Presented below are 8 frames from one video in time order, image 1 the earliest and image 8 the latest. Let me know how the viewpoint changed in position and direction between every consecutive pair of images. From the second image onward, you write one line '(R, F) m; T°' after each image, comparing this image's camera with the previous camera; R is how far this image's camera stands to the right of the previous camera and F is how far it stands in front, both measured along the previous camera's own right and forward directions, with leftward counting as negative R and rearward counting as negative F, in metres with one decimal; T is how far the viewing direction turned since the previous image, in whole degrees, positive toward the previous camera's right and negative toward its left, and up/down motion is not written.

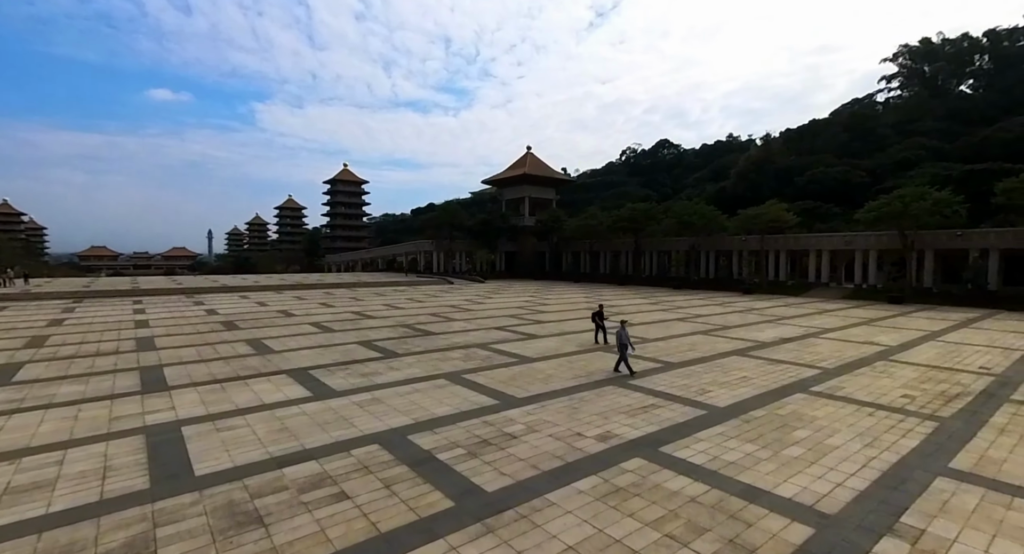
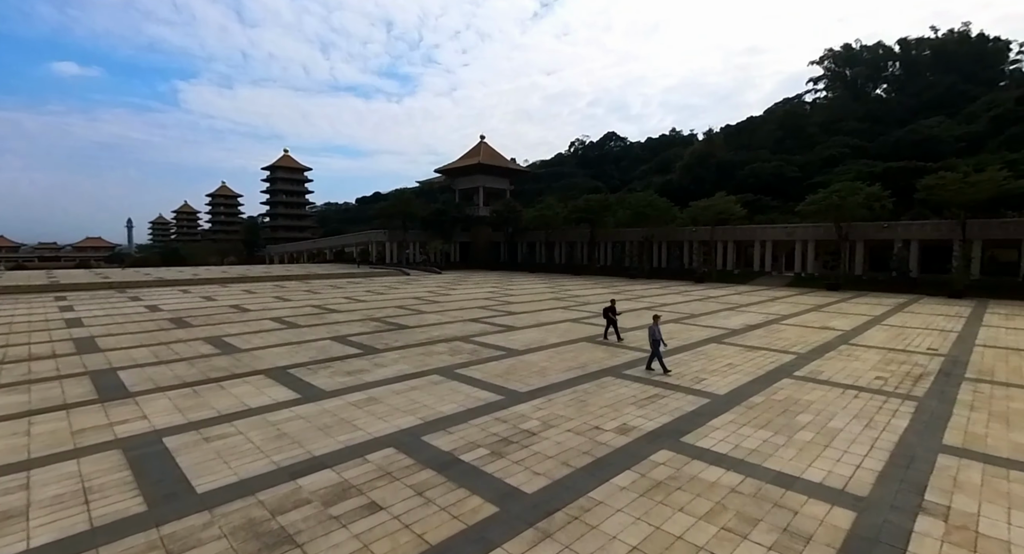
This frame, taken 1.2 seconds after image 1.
(-0.9, +0.3) m; +6°
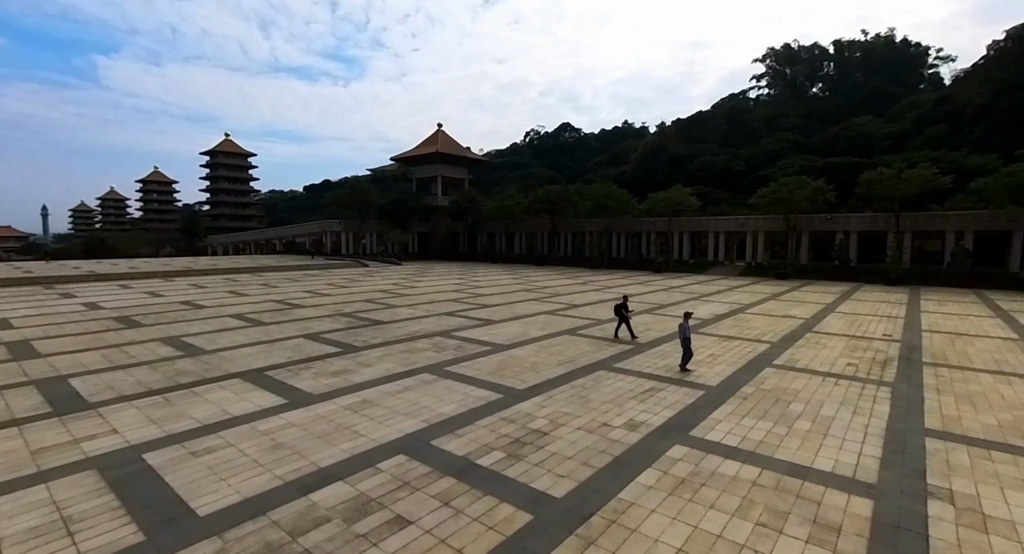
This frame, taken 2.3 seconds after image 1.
(-0.7, +0.2) m; +6°
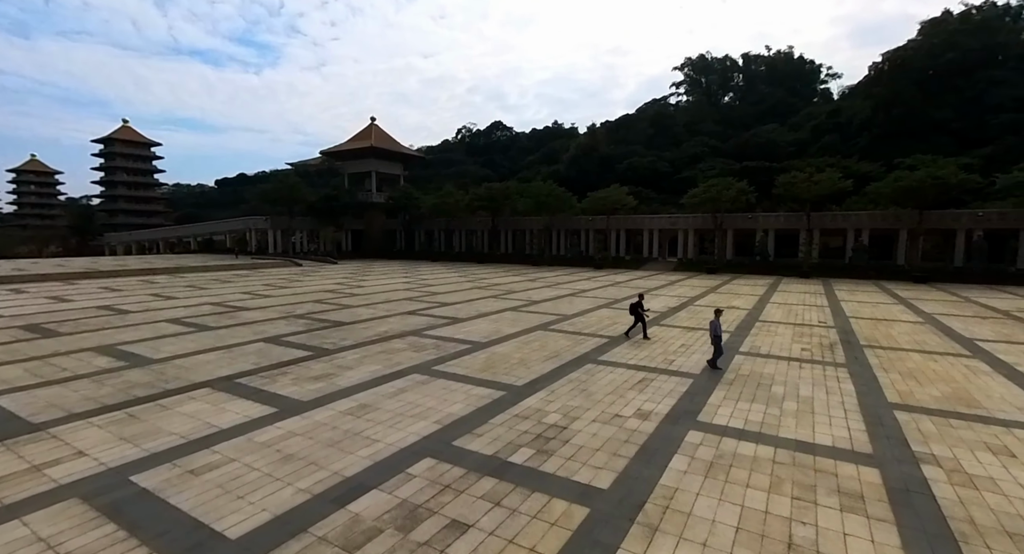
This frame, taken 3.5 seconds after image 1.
(-1.1, +0.1) m; +9°
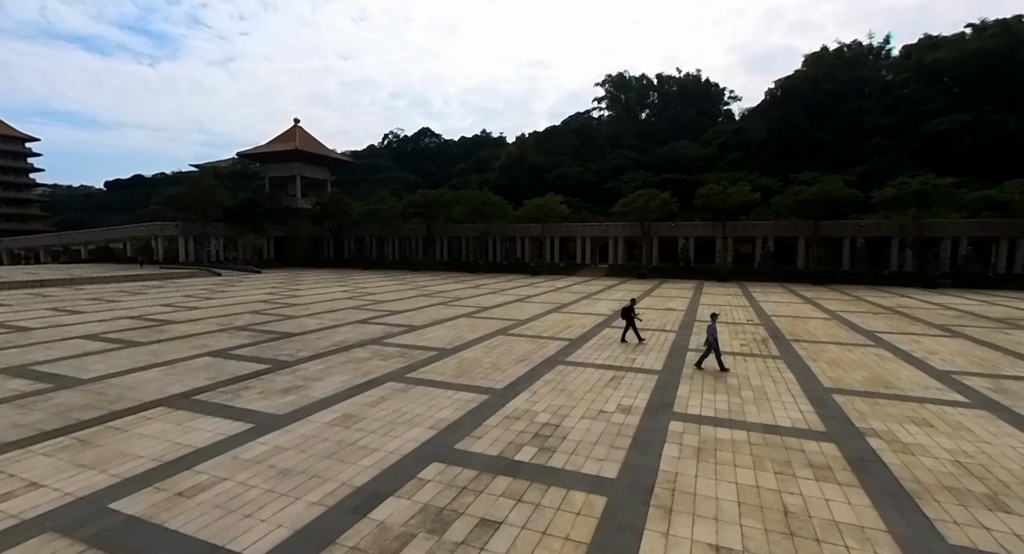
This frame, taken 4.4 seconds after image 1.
(-0.8, -0.1) m; +9°
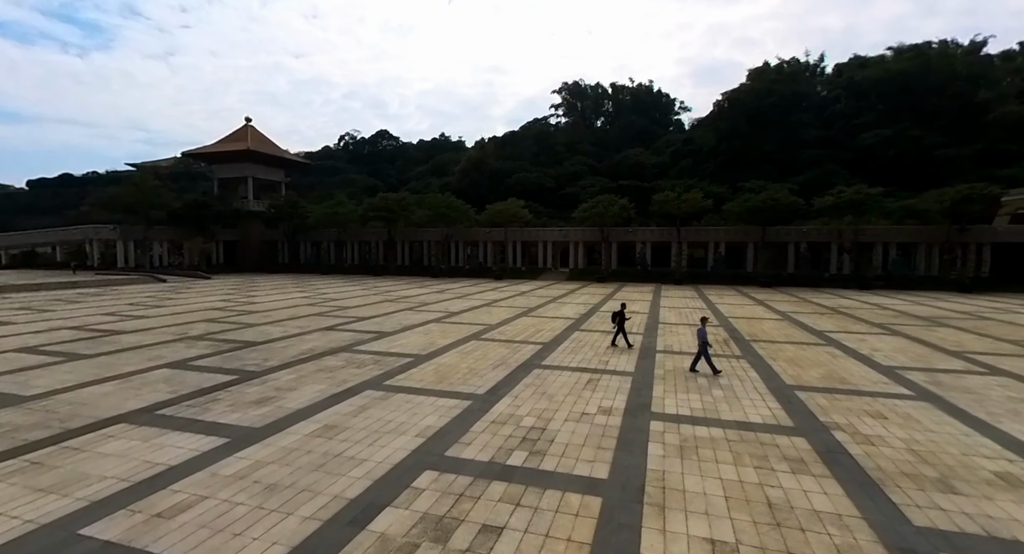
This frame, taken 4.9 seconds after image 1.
(-0.4, 0.0) m; +5°
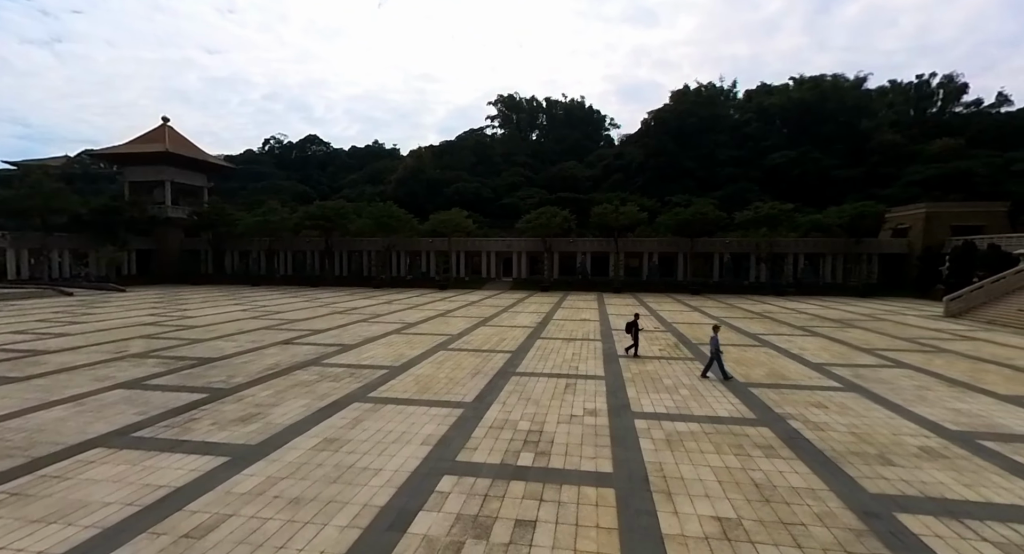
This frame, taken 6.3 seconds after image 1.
(-0.9, -0.3) m; +8°
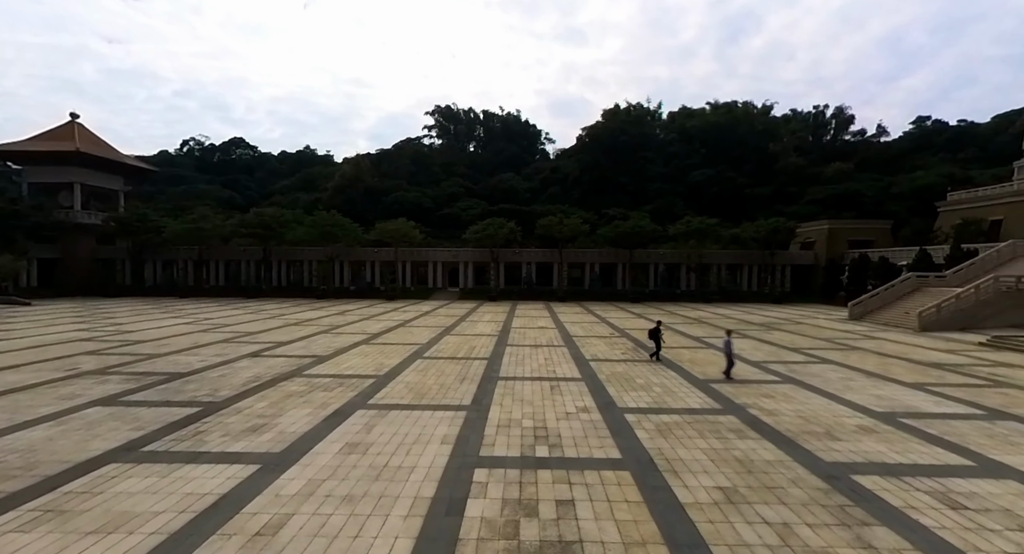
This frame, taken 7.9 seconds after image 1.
(-1.1, -0.6) m; +8°
